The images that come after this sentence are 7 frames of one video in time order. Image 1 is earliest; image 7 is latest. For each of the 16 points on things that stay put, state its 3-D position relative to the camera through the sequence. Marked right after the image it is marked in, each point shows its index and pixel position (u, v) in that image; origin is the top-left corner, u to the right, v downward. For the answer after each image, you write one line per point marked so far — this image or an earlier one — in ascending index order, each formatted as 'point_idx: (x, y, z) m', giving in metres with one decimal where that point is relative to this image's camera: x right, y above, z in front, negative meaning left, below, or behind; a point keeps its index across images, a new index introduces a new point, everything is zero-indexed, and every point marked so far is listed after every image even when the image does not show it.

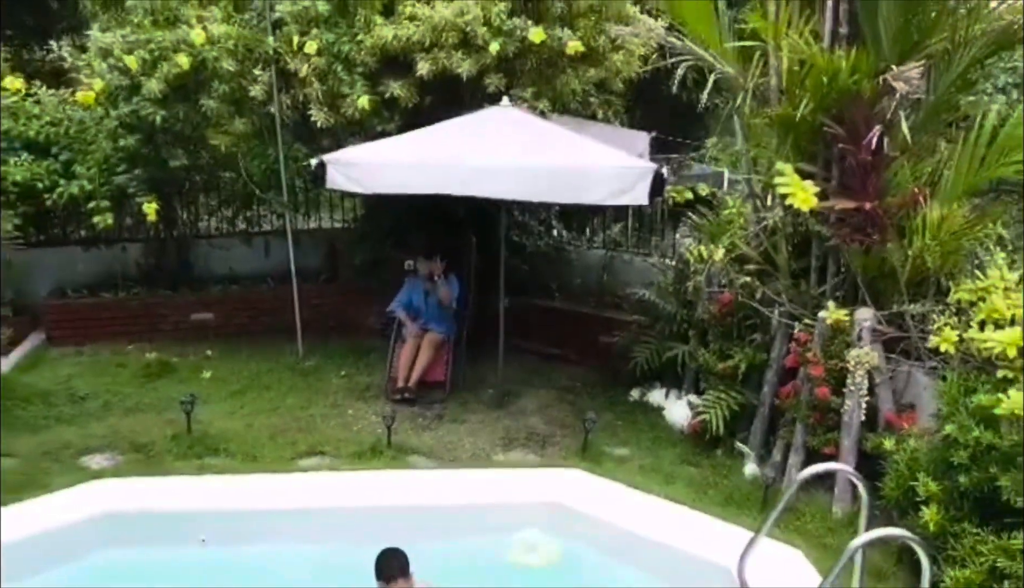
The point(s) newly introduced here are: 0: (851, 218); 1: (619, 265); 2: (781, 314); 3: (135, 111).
0: (+1.2, +0.2, +3.4) m
1: (+0.6, +0.2, +4.9) m
2: (+1.0, -0.1, +3.7) m
3: (-1.8, +0.8, +4.6) m
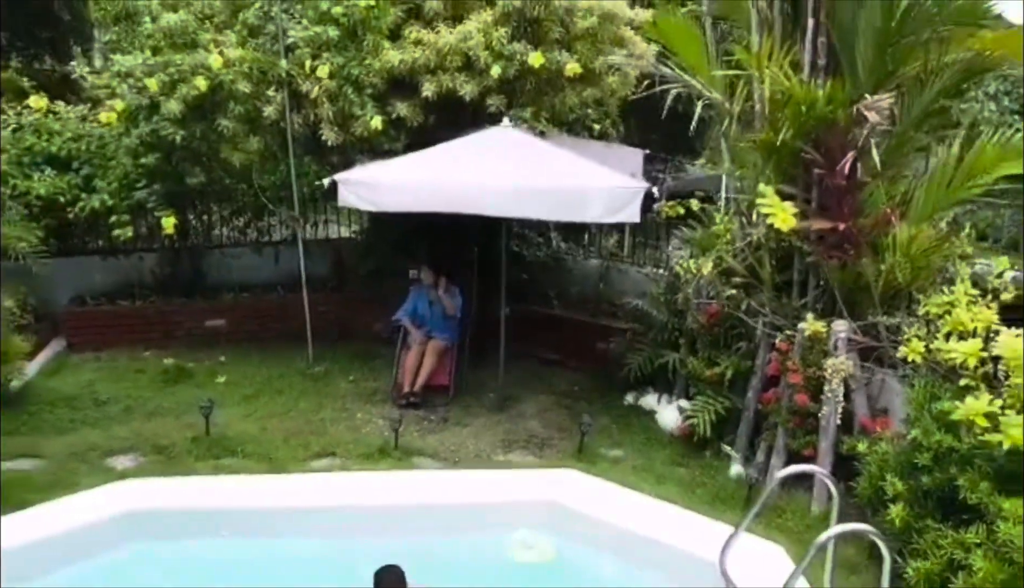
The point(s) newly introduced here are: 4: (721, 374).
0: (+1.2, +0.2, +3.6) m
1: (+0.6, +0.1, +5.1) m
2: (+1.0, -0.1, +3.9) m
3: (-1.8, +0.8, +4.8) m
4: (+0.9, -0.3, +4.2) m
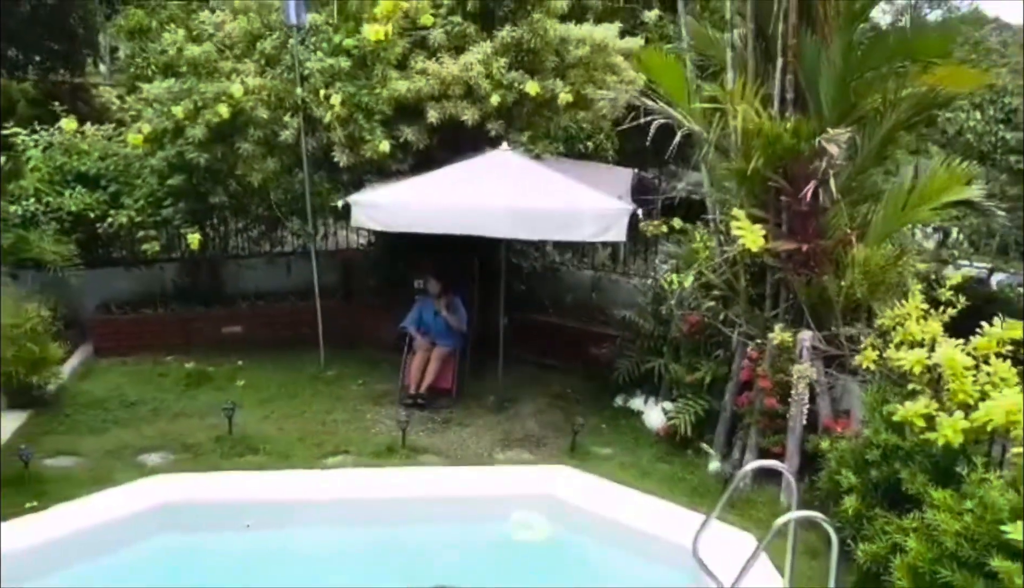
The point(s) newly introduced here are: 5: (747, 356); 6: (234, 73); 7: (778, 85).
0: (+1.2, +0.1, +4.0) m
1: (+0.6, +0.1, +5.5) m
2: (+1.0, -0.2, +4.3) m
3: (-1.8, +0.8, +5.2) m
4: (+0.9, -0.4, +4.6) m
5: (+1.0, -0.3, +4.3) m
6: (-1.4, +1.1, +5.1) m
7: (+1.1, +0.9, +4.1) m
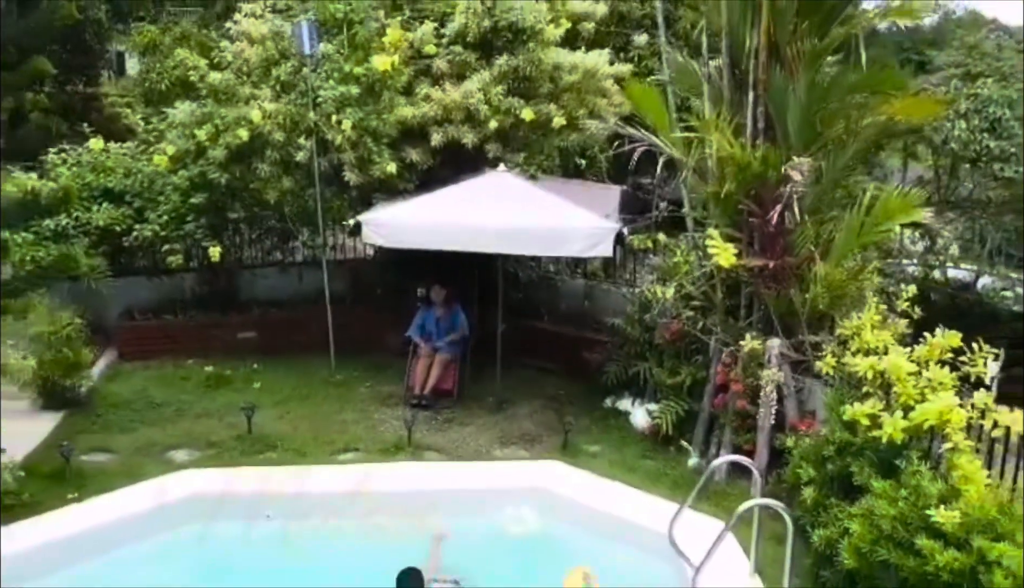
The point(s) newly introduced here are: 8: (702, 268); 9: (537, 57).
0: (+1.1, +0.1, +4.4) m
1: (+0.5, 0.0, +5.9) m
2: (+1.0, -0.2, +4.7) m
3: (-1.8, +0.7, +5.6) m
4: (+0.9, -0.4, +5.0) m
5: (+1.0, -0.3, +4.7) m
6: (-1.5, +1.1, +5.5) m
7: (+1.1, +0.8, +4.5) m
8: (+0.9, +0.1, +4.7) m
9: (+0.1, +1.3, +5.4) m
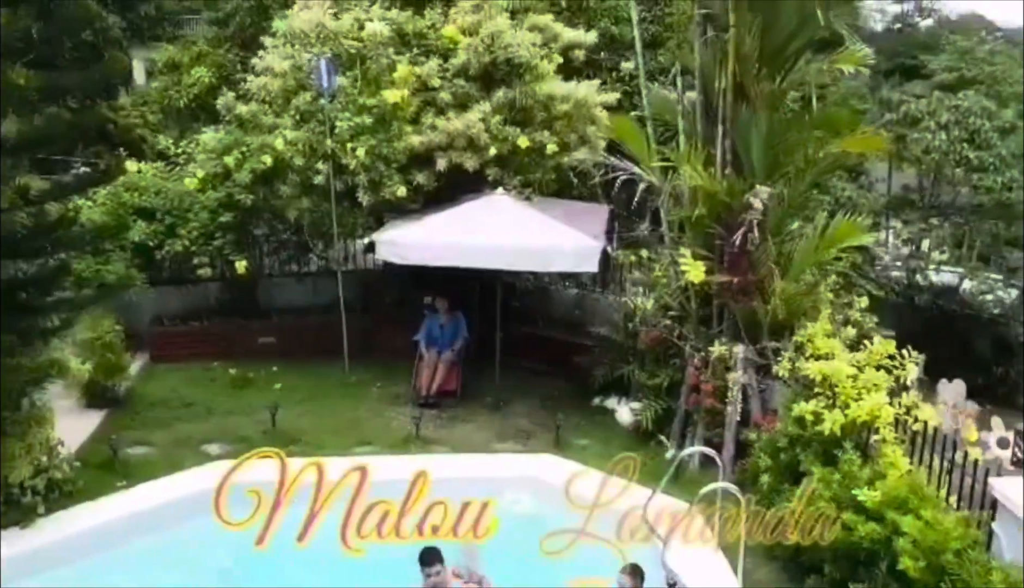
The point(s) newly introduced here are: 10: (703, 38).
0: (+1.1, 0.0, +5.0) m
1: (+0.5, -0.1, +6.5) m
2: (+1.0, -0.3, +5.3) m
3: (-1.8, +0.6, +6.2) m
4: (+0.9, -0.5, +5.6) m
5: (+1.0, -0.4, +5.3) m
6: (-1.5, +1.0, +6.0) m
7: (+1.1, +0.8, +5.1) m
8: (+0.9, +0.1, +5.3) m
9: (+0.1, +1.2, +6.0) m
10: (+1.0, +1.3, +5.1) m
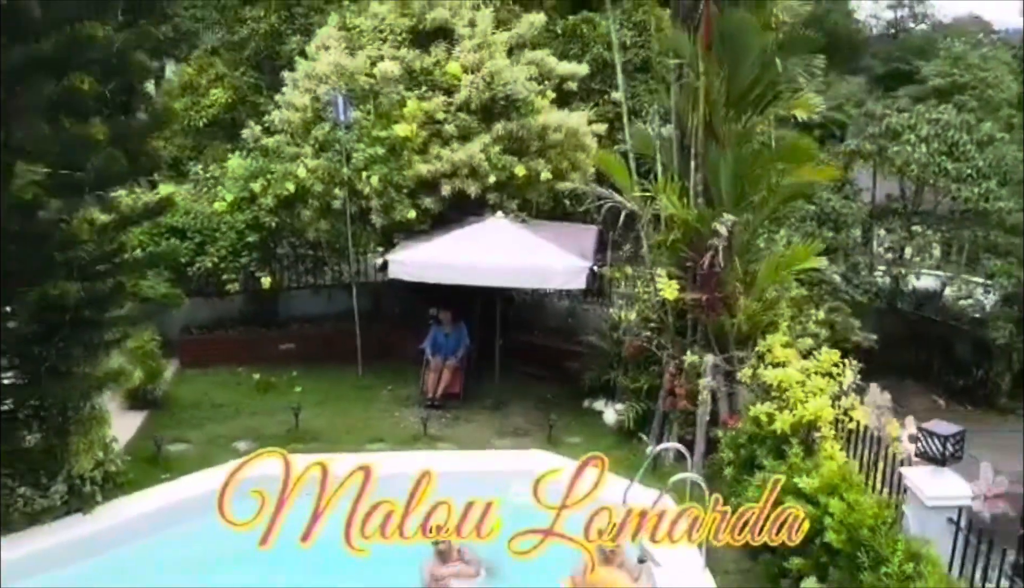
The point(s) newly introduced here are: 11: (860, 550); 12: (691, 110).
0: (+1.1, 0.0, +5.7) m
1: (+0.5, -0.1, +7.1) m
2: (+1.0, -0.4, +5.9) m
3: (-1.8, +0.6, +6.8) m
4: (+0.8, -0.6, +6.2) m
5: (+1.0, -0.5, +5.9) m
6: (-1.5, +1.0, +6.7) m
7: (+1.1, +0.7, +5.8) m
8: (+0.9, 0.0, +6.0) m
9: (+0.1, +1.2, +6.7) m
10: (+1.0, +1.2, +5.8) m
11: (+1.5, -1.1, +4.0) m
12: (+1.0, +1.1, +5.7) m
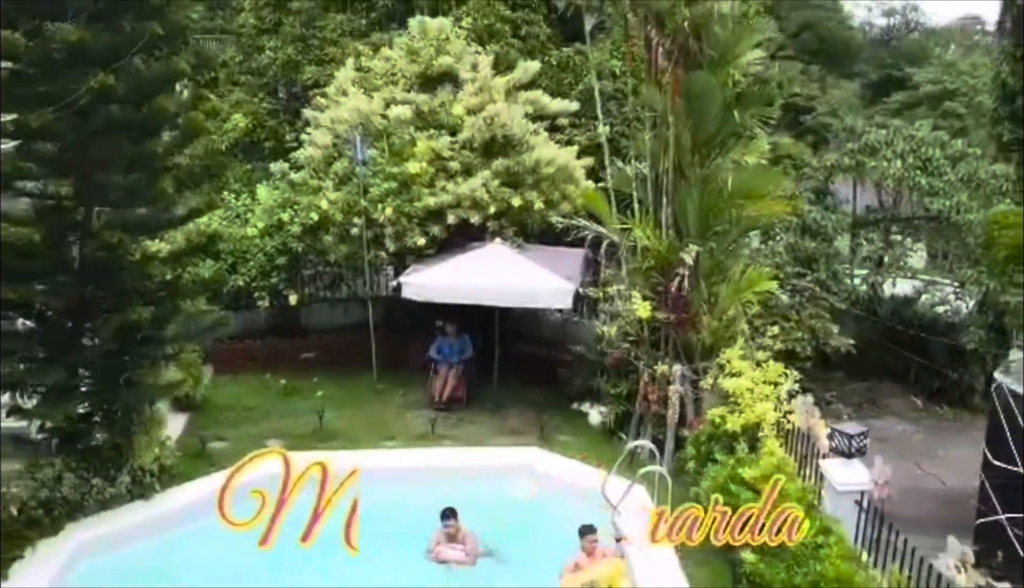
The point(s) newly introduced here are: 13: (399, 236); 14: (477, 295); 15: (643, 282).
0: (+1.1, -0.2, +6.6) m
1: (+0.5, -0.3, +8.0) m
2: (+0.9, -0.5, +6.8) m
3: (-1.8, +0.4, +7.7) m
4: (+0.8, -0.7, +7.2) m
5: (+1.0, -0.6, +6.8) m
6: (-1.5, +0.8, +7.6) m
7: (+1.0, +0.5, +6.7) m
8: (+0.9, -0.1, +6.9) m
9: (+0.1, +1.0, +7.6) m
10: (+0.9, +1.1, +6.7) m
11: (+1.4, -1.2, +5.0) m
12: (+1.0, +0.9, +6.6) m
13: (-0.9, +0.5, +7.7) m
14: (-0.3, 0.0, +7.4) m
15: (+0.9, +0.1, +6.6) m
